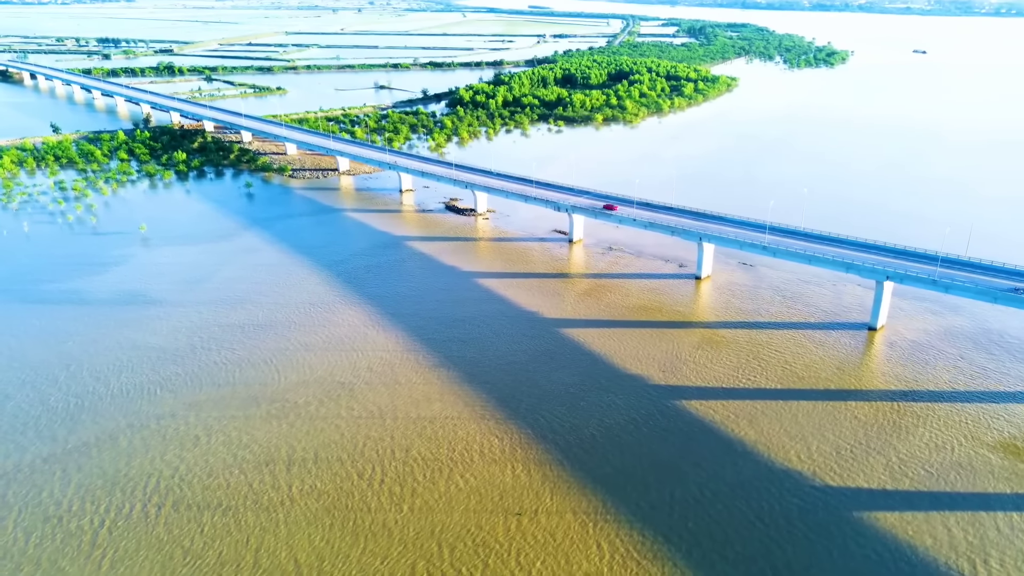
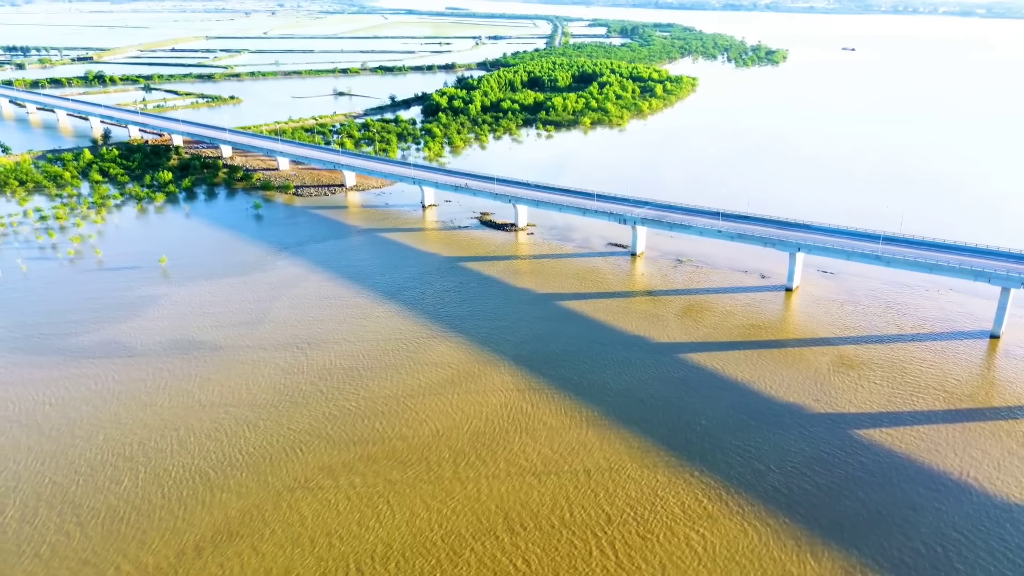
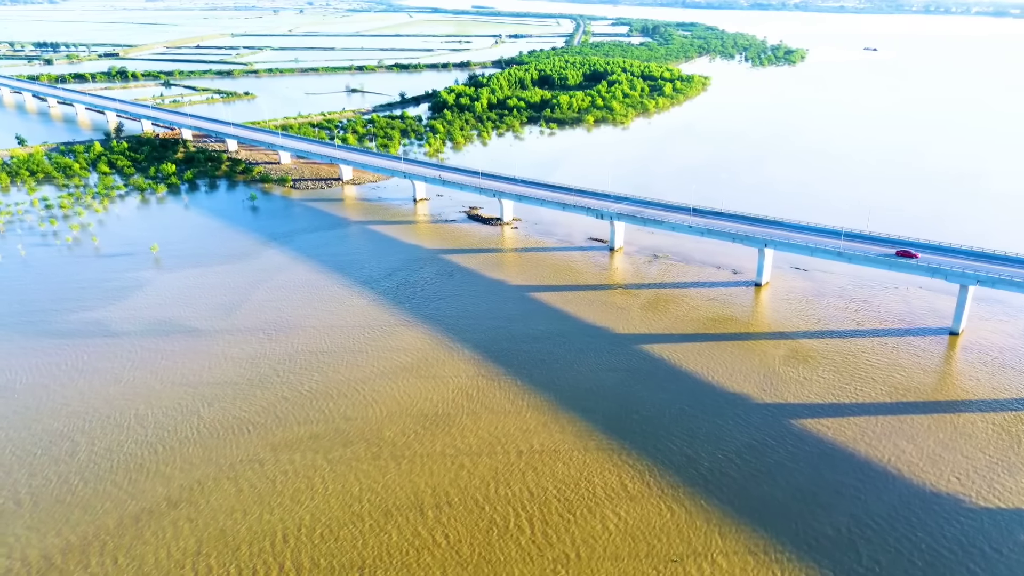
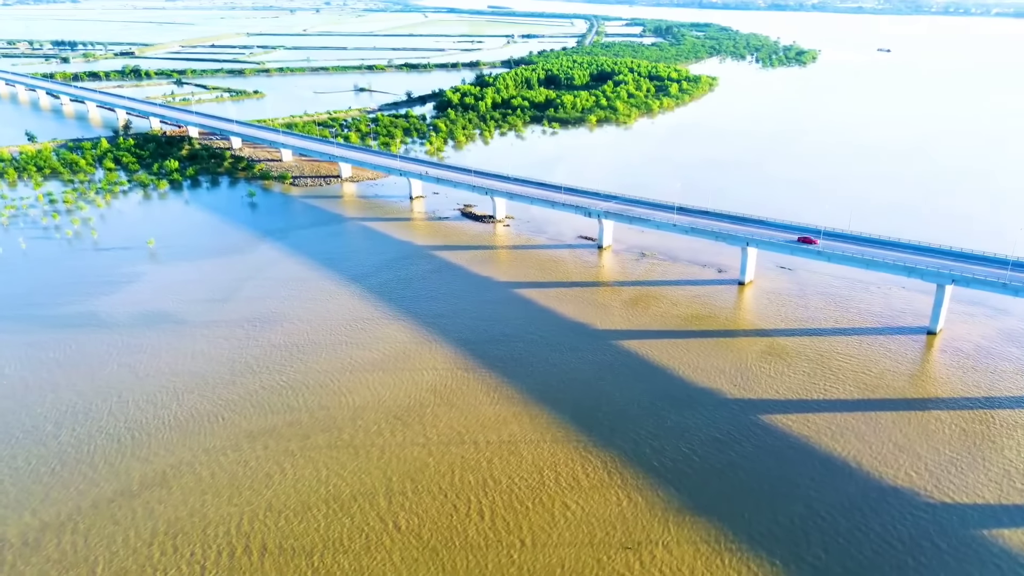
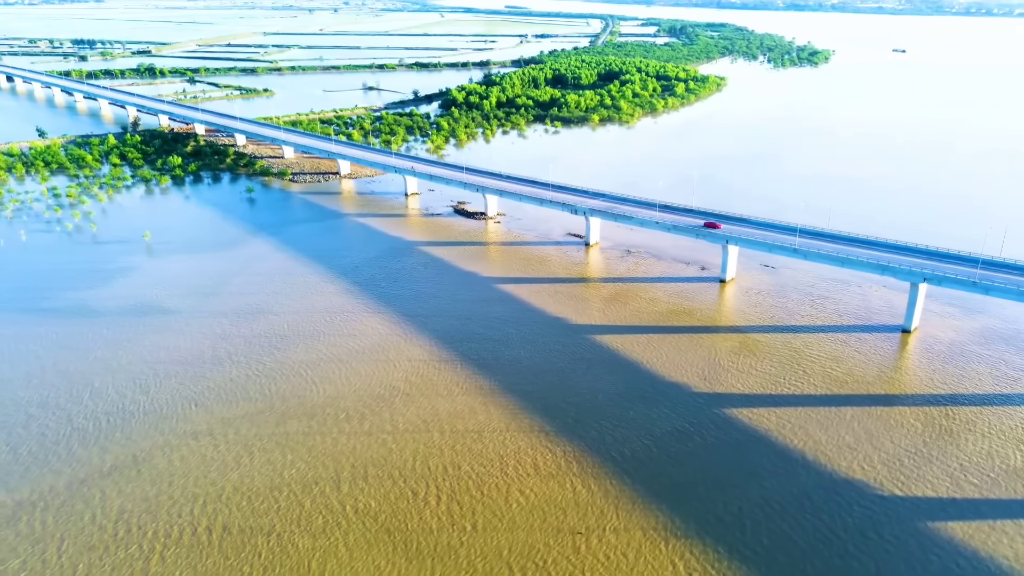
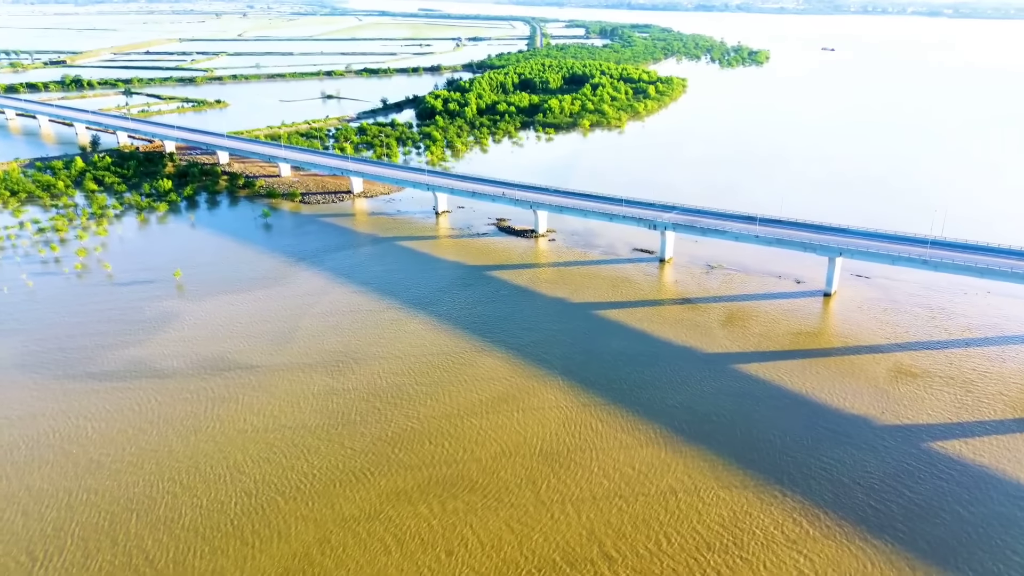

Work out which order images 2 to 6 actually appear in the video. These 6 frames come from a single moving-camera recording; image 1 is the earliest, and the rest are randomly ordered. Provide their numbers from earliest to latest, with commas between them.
5, 4, 3, 2, 6
